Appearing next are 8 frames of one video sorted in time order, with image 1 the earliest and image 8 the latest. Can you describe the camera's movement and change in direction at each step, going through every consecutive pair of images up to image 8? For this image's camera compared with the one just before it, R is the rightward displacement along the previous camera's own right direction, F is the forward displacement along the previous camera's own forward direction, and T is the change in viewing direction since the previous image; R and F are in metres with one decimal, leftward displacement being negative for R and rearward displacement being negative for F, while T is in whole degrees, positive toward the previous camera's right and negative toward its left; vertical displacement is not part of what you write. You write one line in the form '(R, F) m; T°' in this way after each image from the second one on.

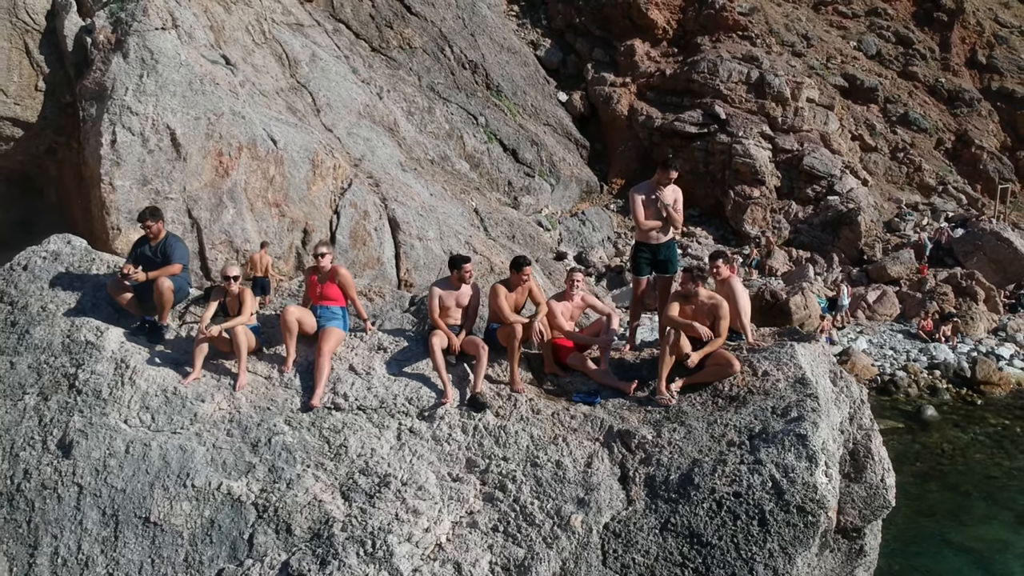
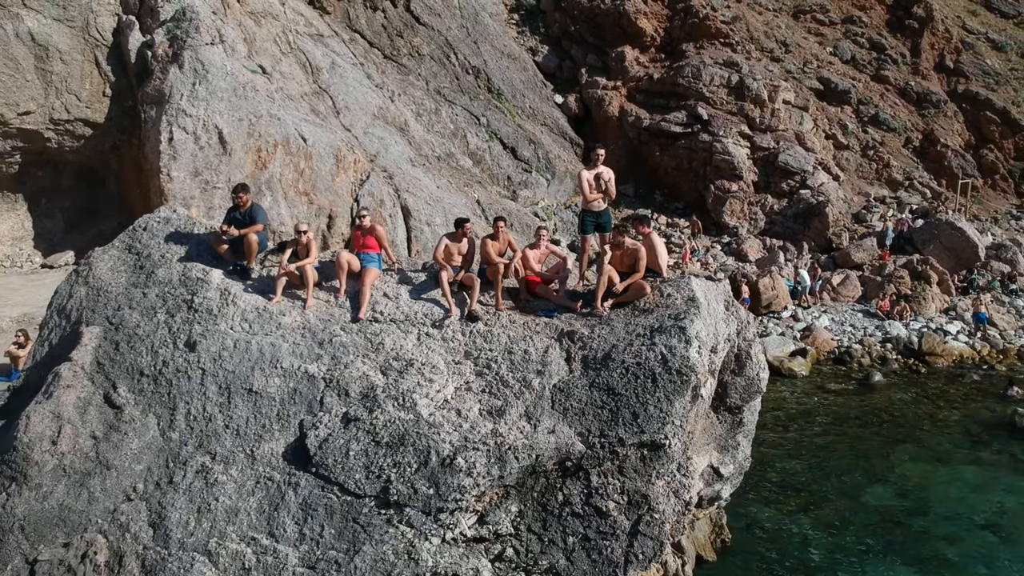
(+0.1, -1.5) m; 0°
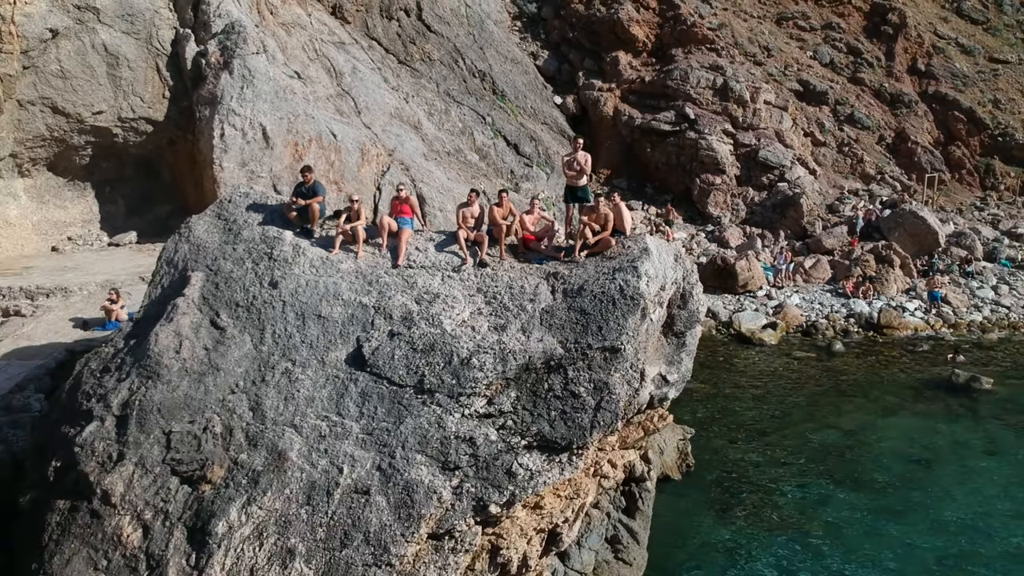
(0.0, -1.7) m; 0°
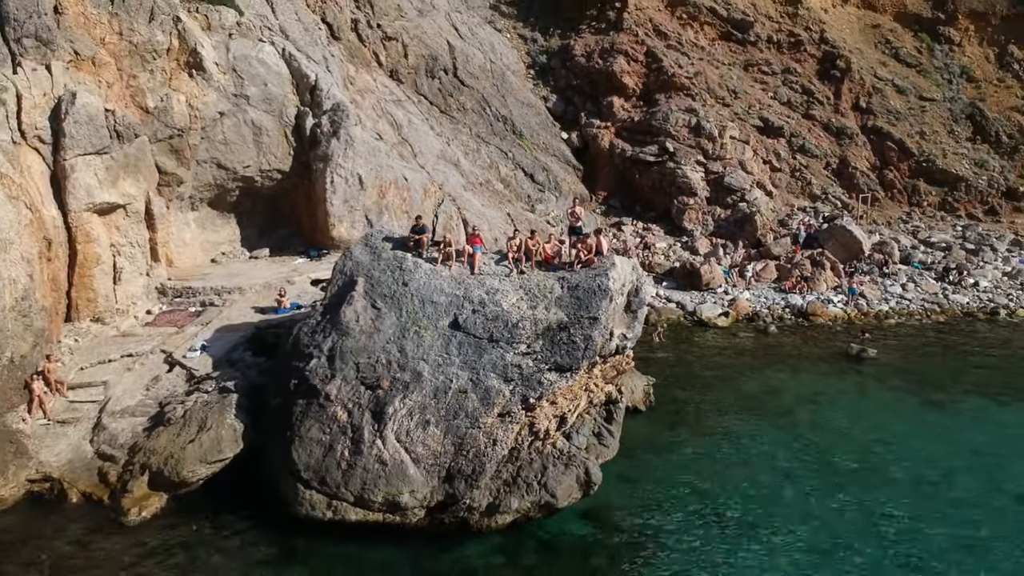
(-0.2, -5.1) m; 0°
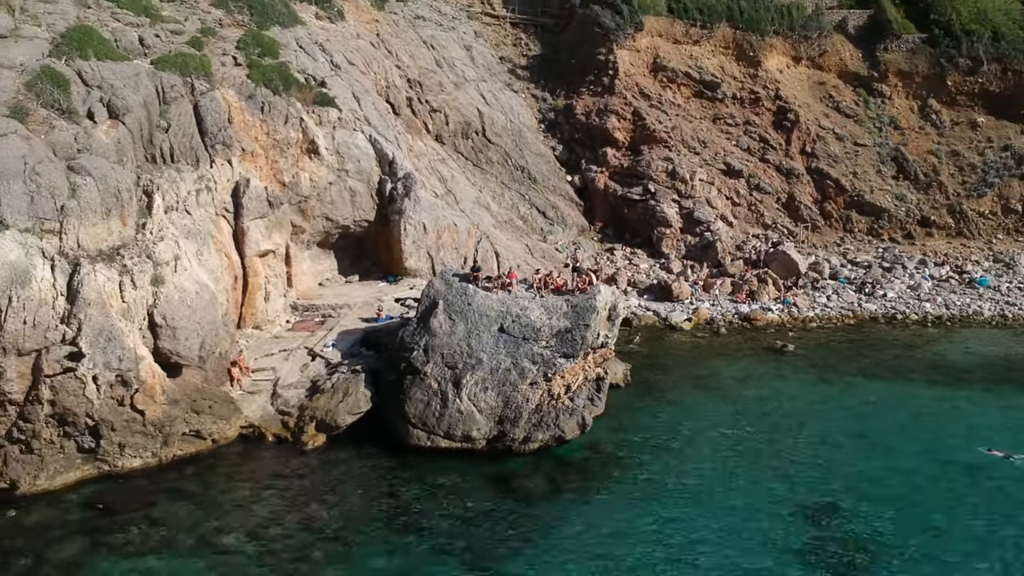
(-0.3, -7.0) m; 0°
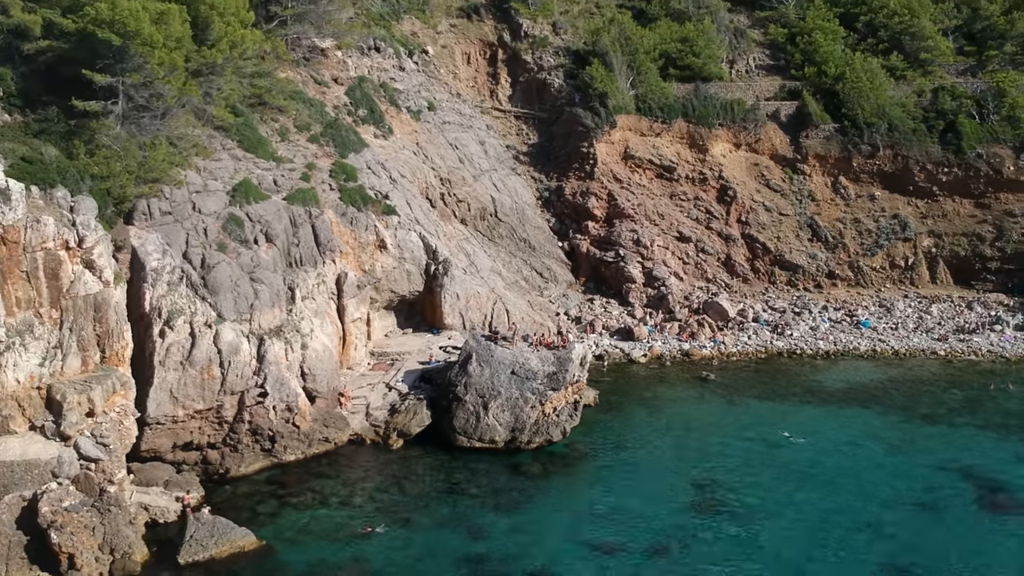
(-0.1, -10.8) m; 0°
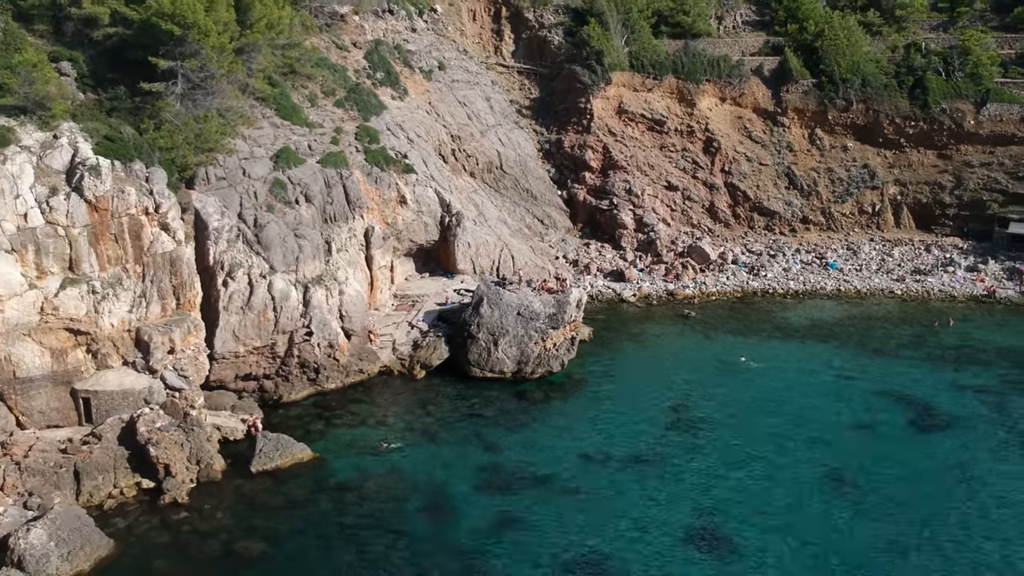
(-0.2, -4.7) m; 0°
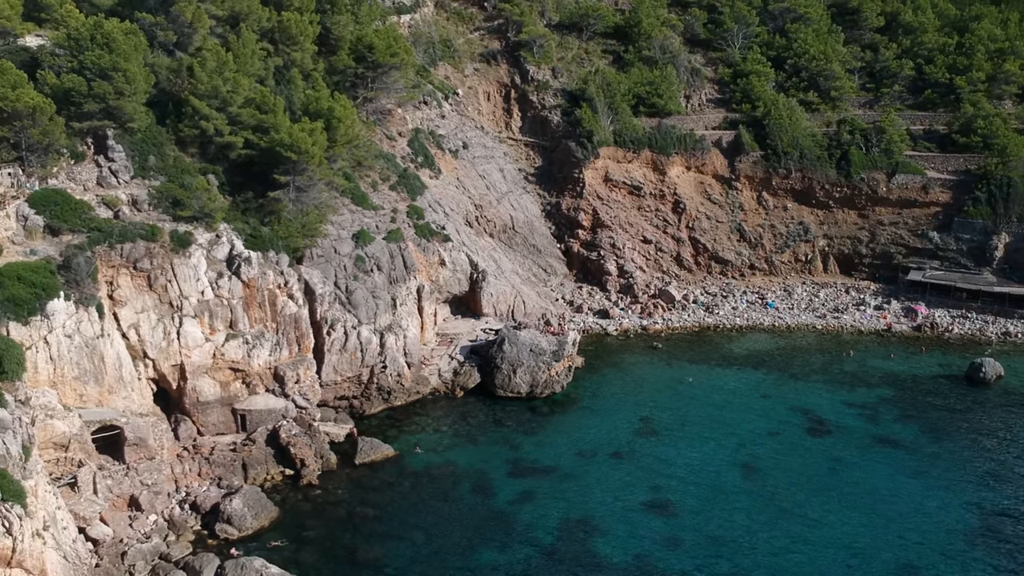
(-0.9, -13.2) m; 0°
